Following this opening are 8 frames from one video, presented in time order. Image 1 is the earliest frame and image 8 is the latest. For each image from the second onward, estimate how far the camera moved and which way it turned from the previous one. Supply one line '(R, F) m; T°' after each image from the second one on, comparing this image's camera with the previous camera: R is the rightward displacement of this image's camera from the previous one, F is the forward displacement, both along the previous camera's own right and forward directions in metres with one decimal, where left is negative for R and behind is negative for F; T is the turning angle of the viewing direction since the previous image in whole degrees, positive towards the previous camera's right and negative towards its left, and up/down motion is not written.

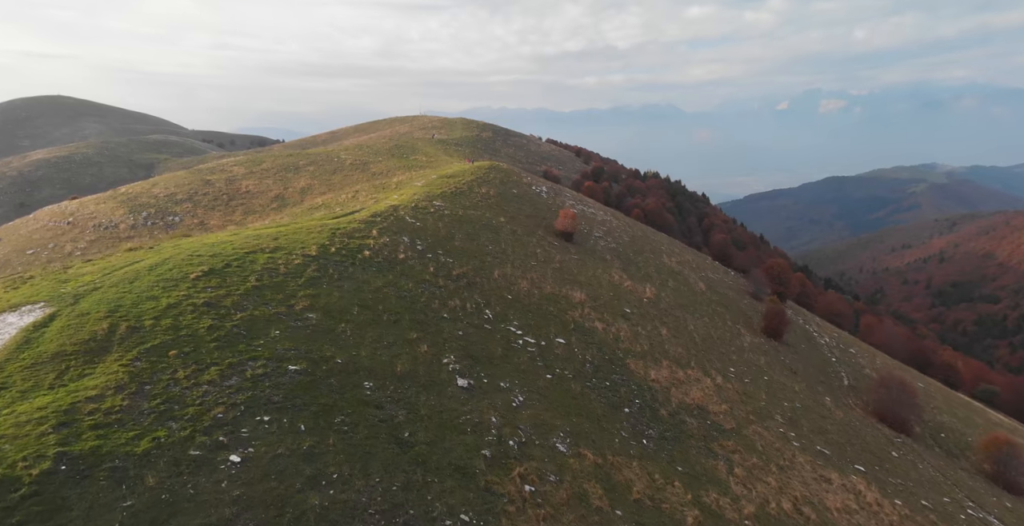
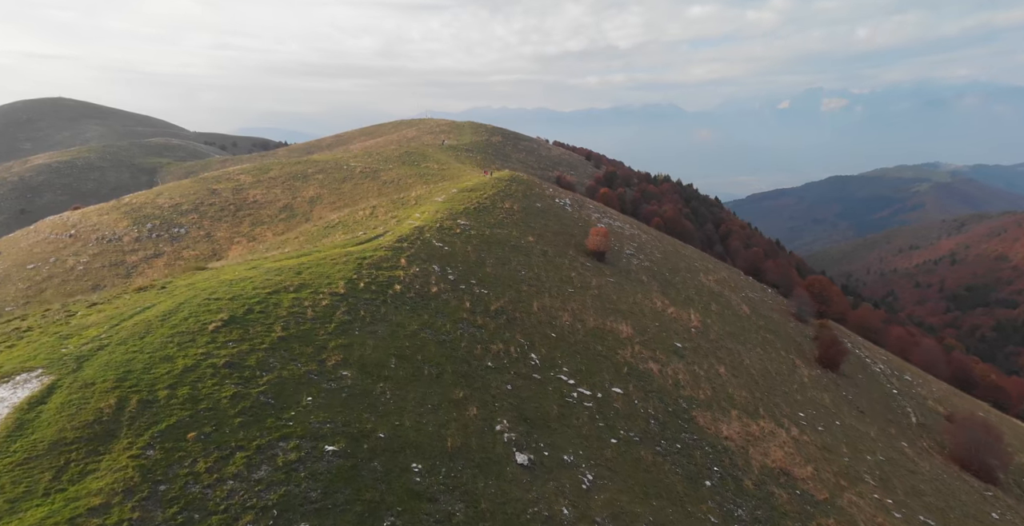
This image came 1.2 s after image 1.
(-1.8, +2.5) m; 0°
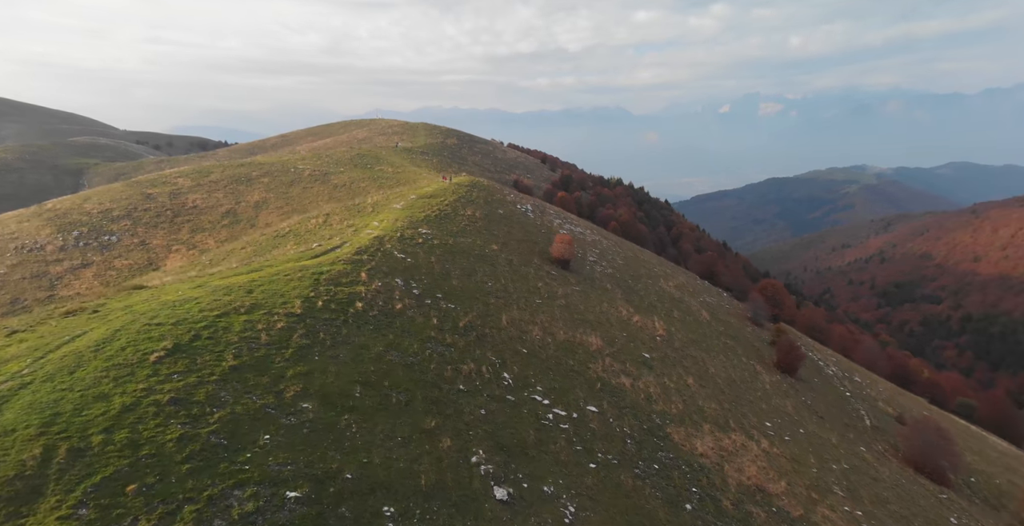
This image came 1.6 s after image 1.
(-0.6, +0.9) m; +5°
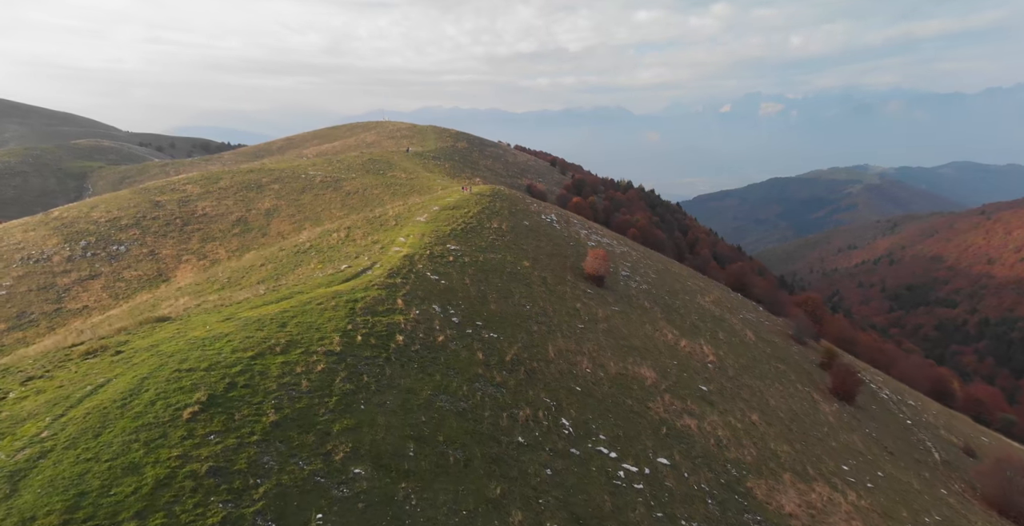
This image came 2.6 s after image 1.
(-2.0, +2.0) m; 0°
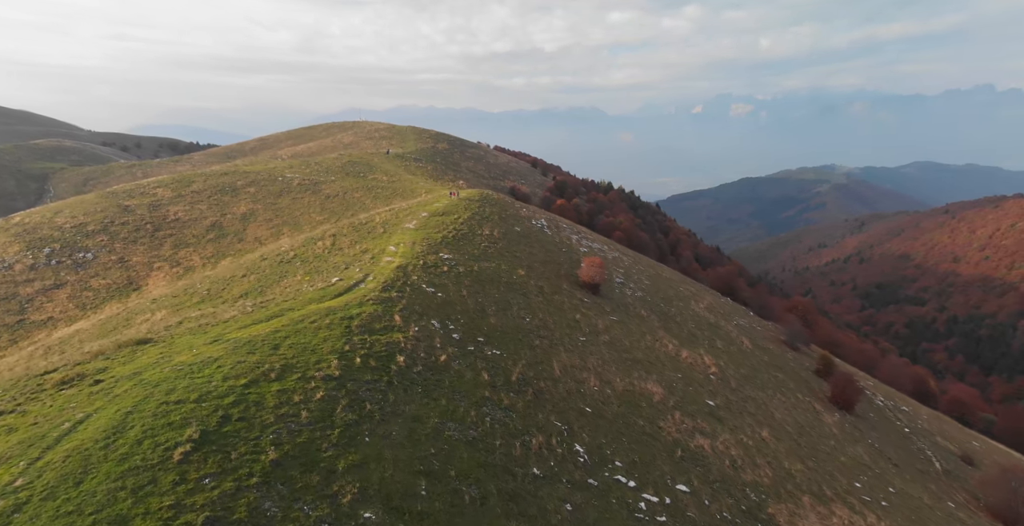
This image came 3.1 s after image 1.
(-1.0, +1.0) m; +2°
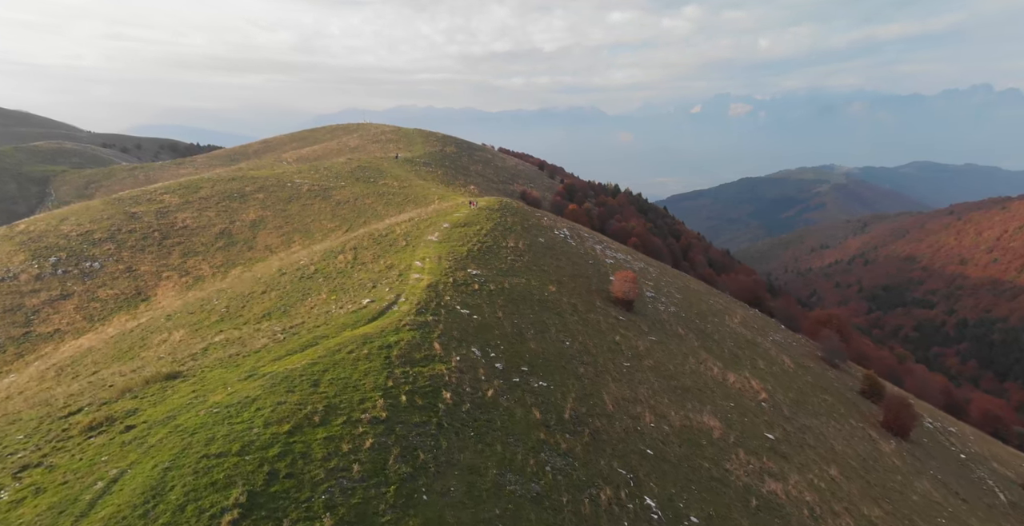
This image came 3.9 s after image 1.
(-1.9, +1.6) m; 0°
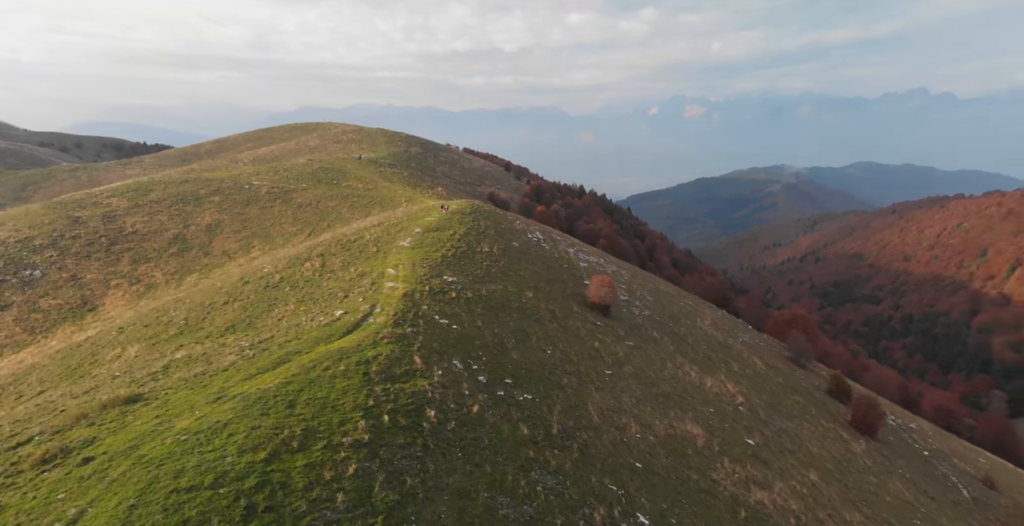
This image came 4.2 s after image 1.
(-0.7, +0.6) m; +4°
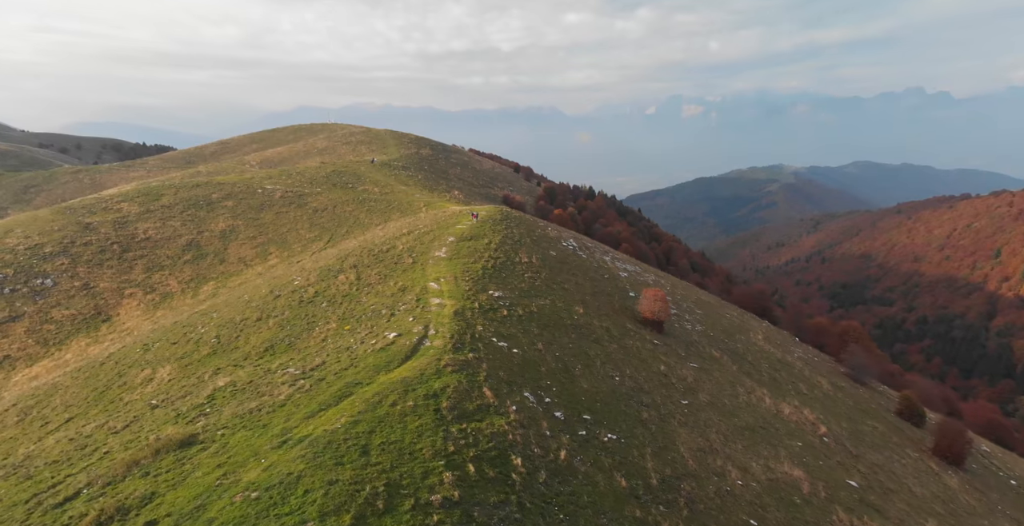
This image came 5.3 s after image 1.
(-2.9, +2.3) m; 0°
